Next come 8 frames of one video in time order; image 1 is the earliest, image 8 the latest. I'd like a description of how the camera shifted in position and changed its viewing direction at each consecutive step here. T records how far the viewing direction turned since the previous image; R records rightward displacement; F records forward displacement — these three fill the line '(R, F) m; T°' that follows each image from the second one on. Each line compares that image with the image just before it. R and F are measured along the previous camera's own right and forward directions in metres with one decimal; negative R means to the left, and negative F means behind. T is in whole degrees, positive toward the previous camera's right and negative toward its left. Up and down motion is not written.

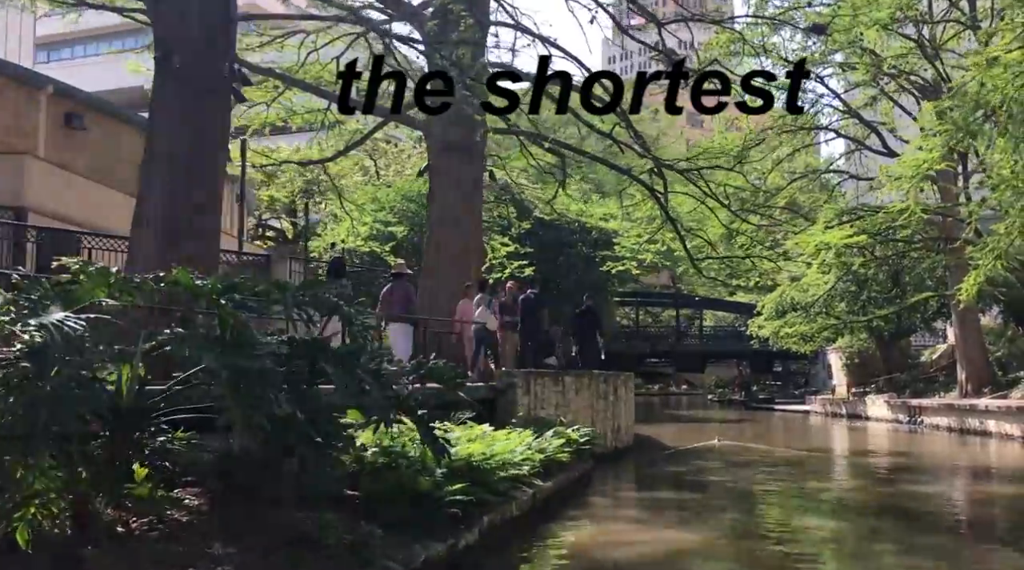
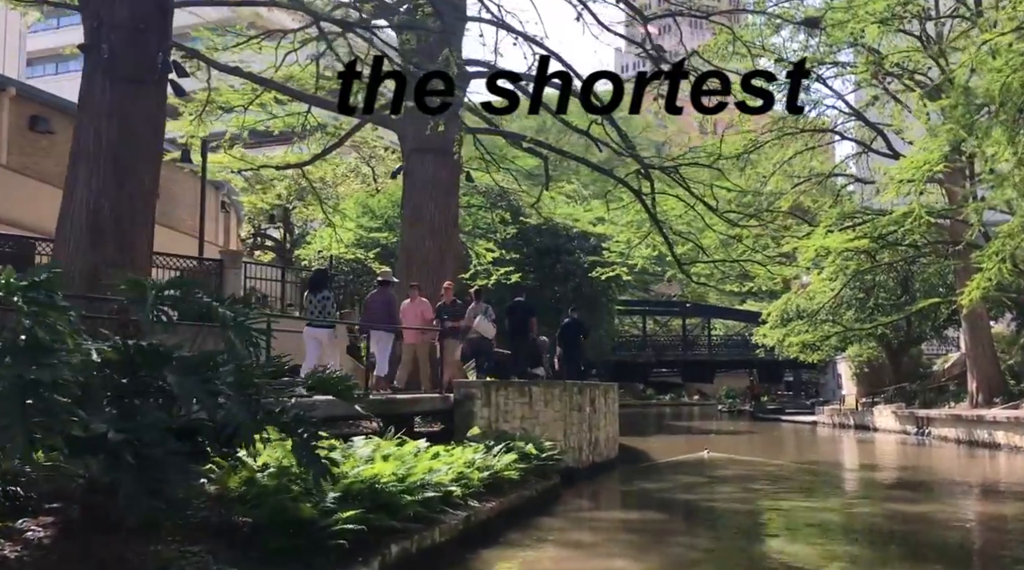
(+0.6, +0.7) m; -1°
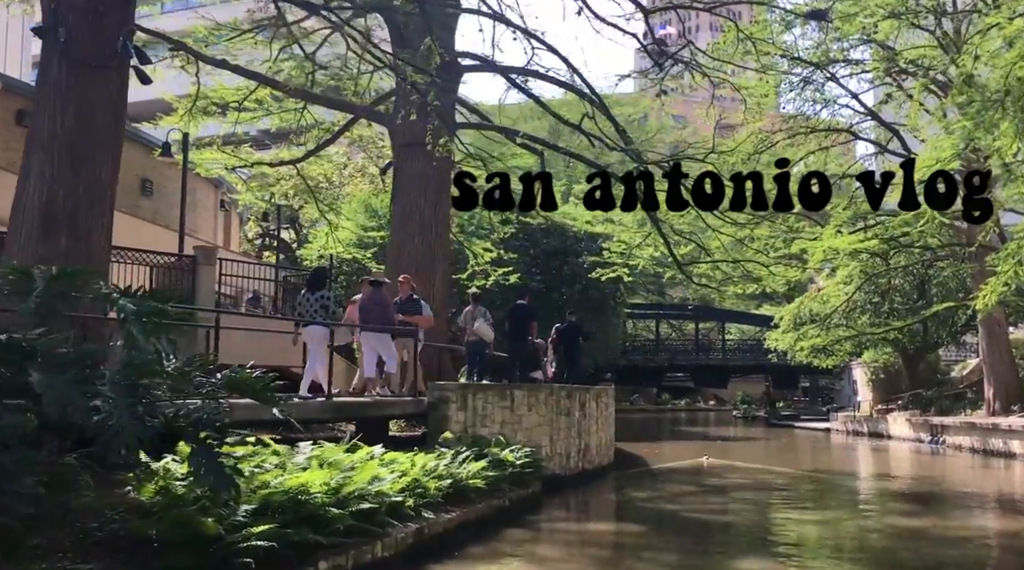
(+0.4, +0.5) m; -1°
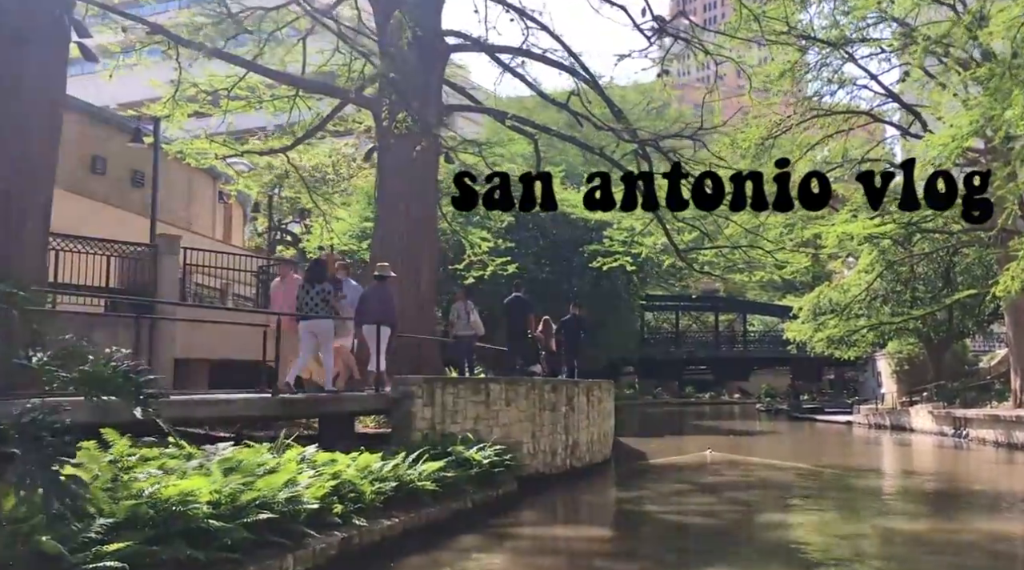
(+0.5, +0.6) m; -2°
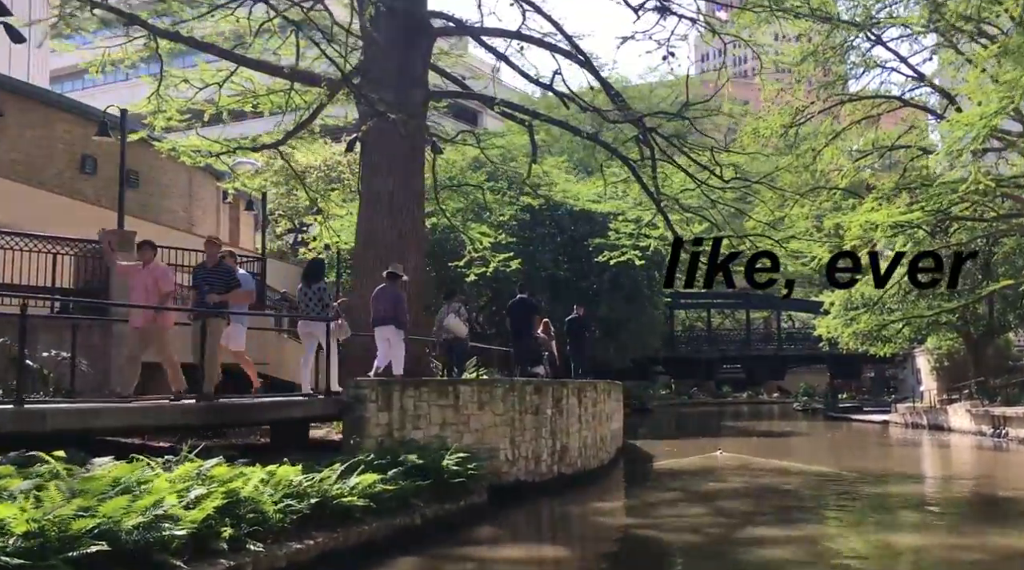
(+0.6, +0.8) m; -2°
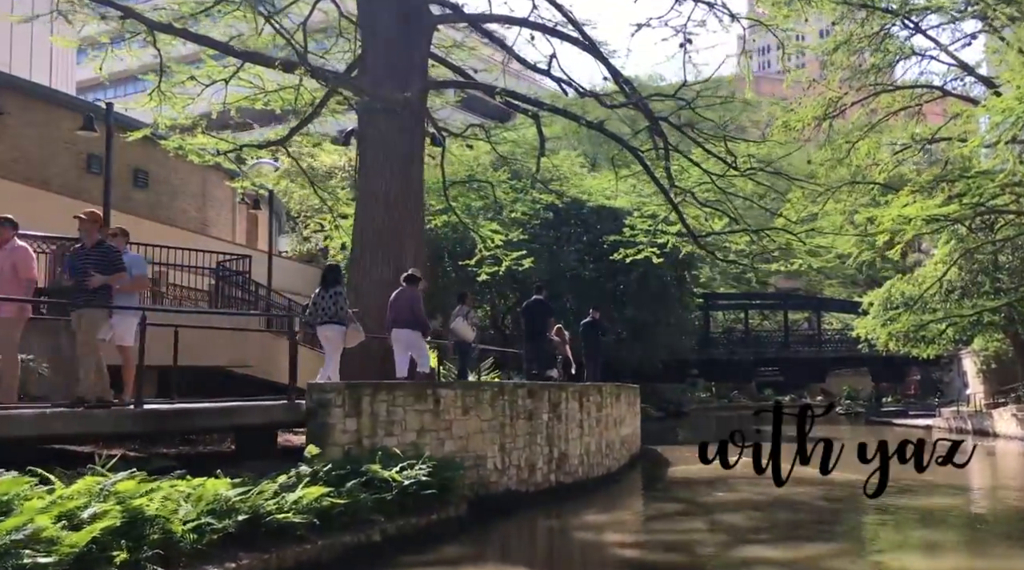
(+0.5, +0.6) m; -3°
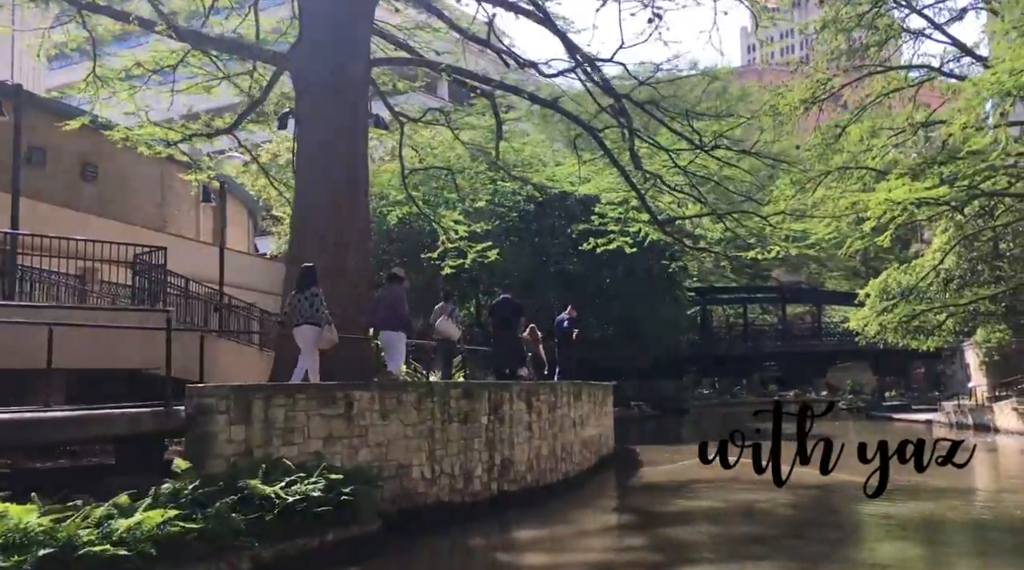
(+0.6, +0.9) m; 0°
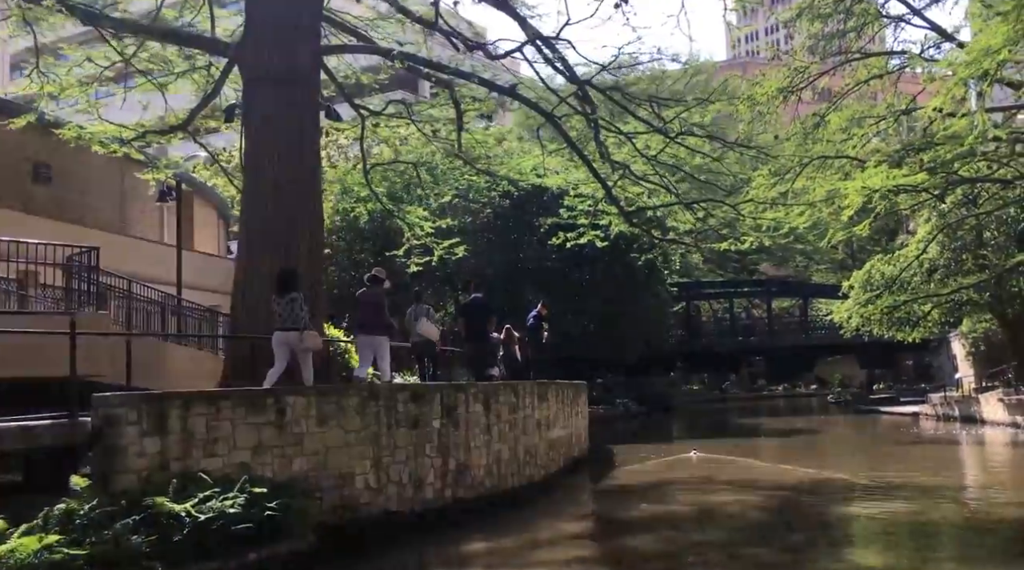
(+0.3, +0.5) m; +1°
